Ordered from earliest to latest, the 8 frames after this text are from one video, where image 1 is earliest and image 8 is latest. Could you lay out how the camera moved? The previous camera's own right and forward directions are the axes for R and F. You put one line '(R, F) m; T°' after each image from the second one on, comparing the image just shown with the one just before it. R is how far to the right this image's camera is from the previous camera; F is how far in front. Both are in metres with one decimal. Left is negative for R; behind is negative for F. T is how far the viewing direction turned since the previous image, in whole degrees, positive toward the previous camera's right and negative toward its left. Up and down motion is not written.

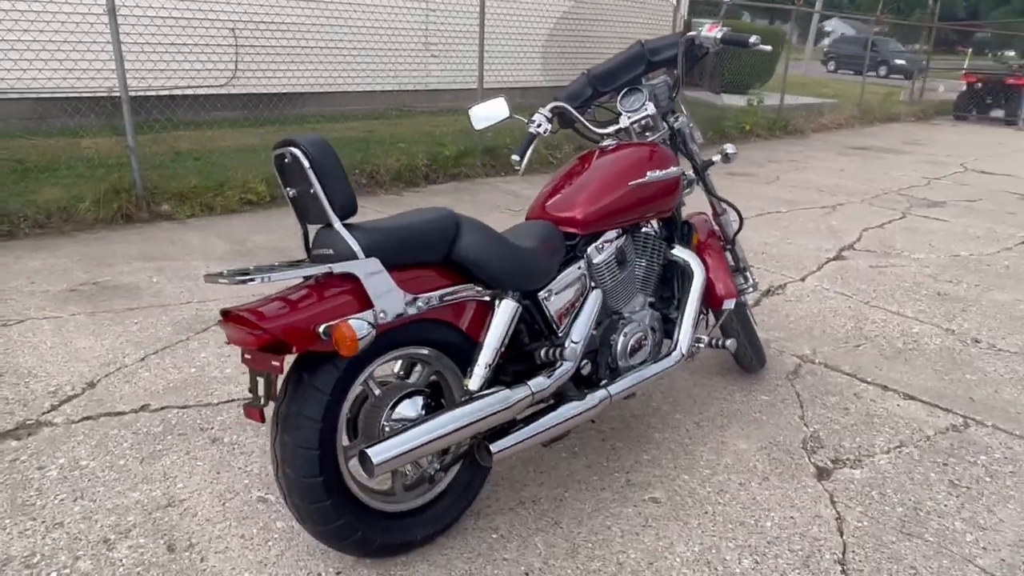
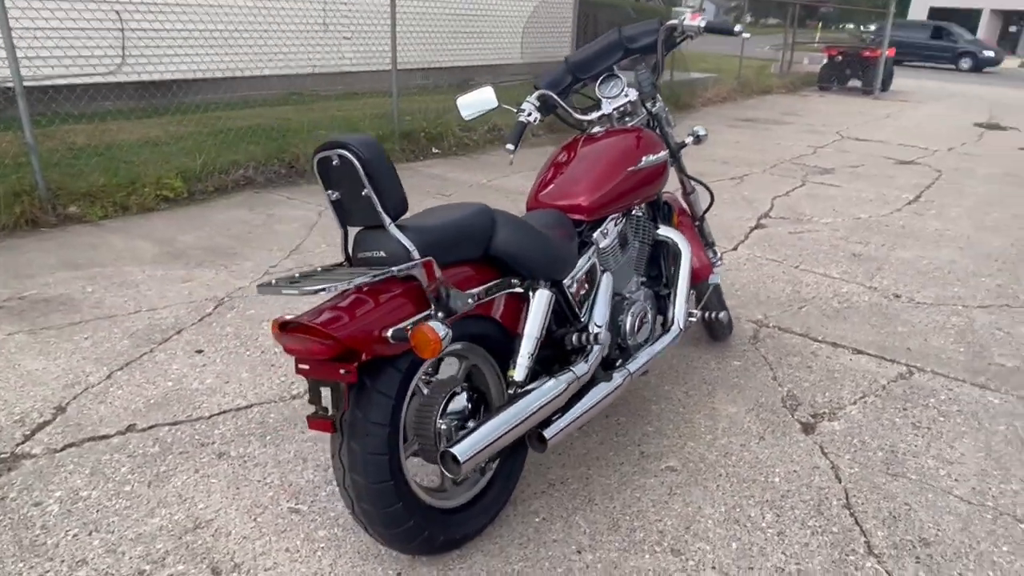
(-0.5, 0.0) m; +9°
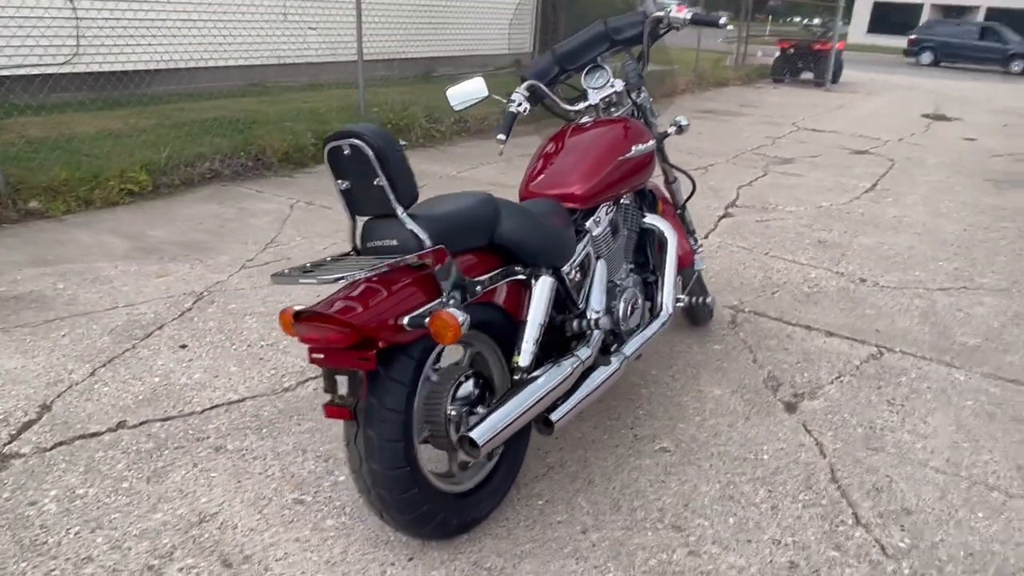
(-0.1, 0.0) m; +3°
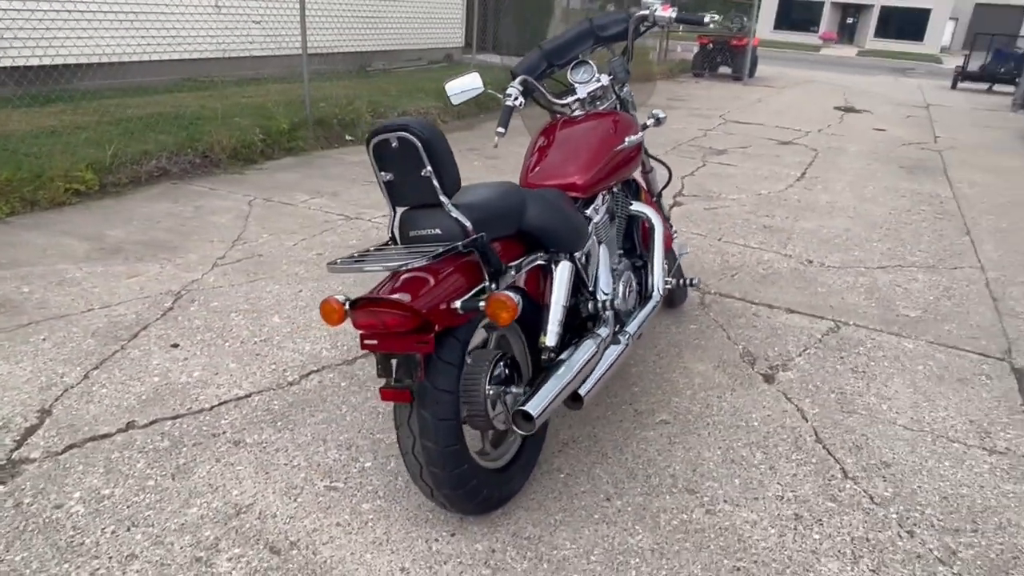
(-0.3, -0.1) m; +6°
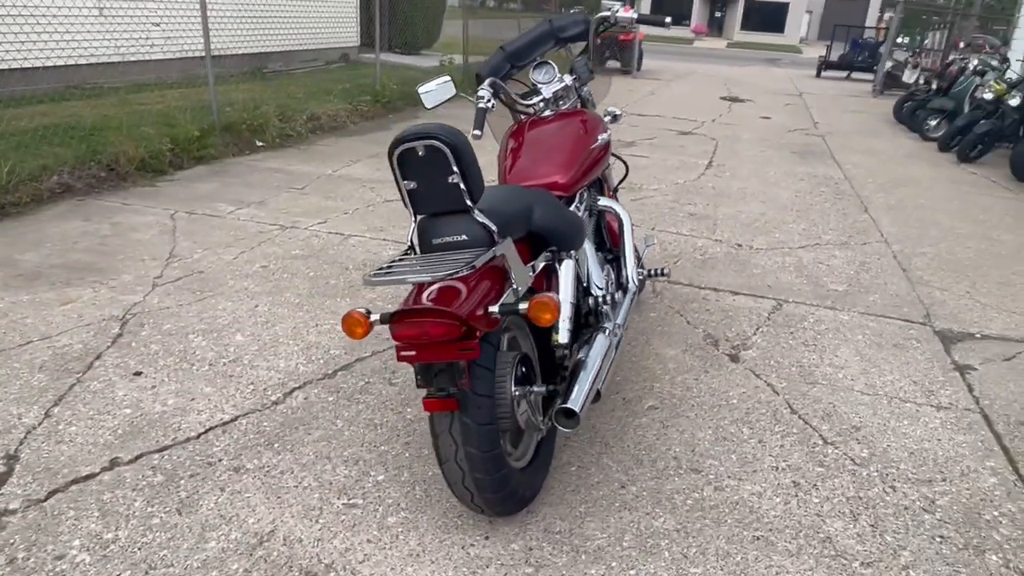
(-0.4, 0.0) m; +8°
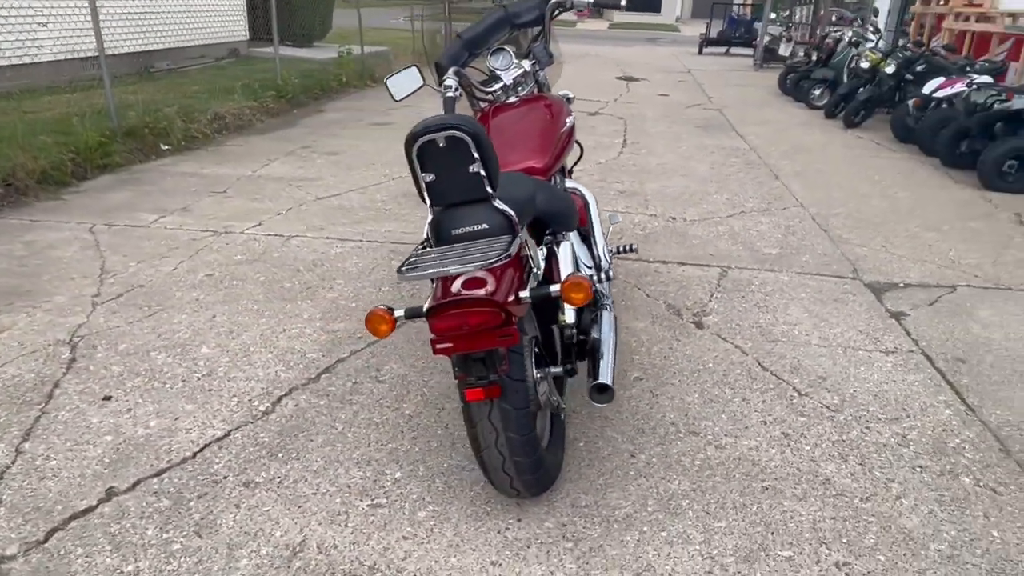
(-0.4, 0.0) m; +8°
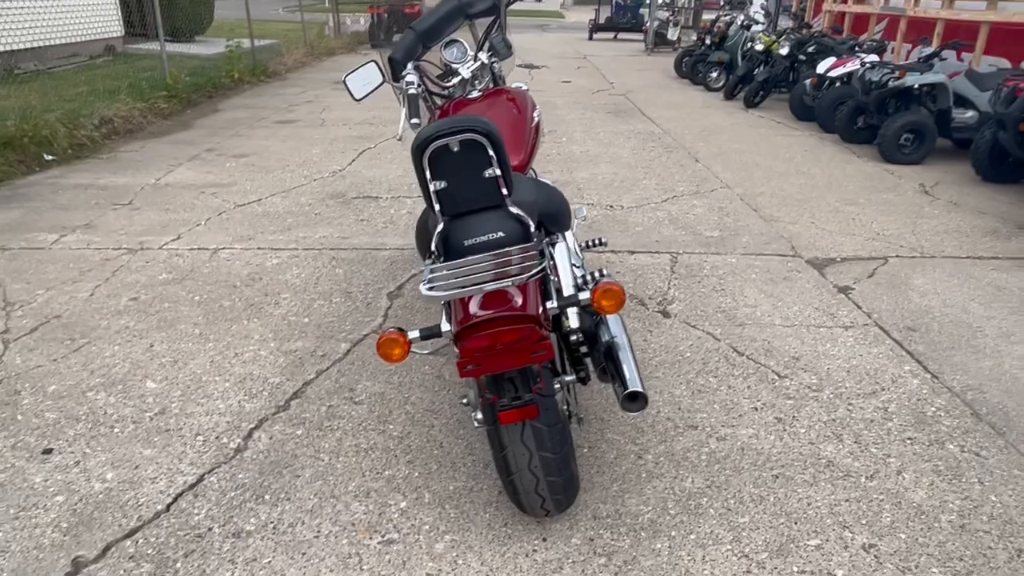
(-0.3, +0.2) m; +8°
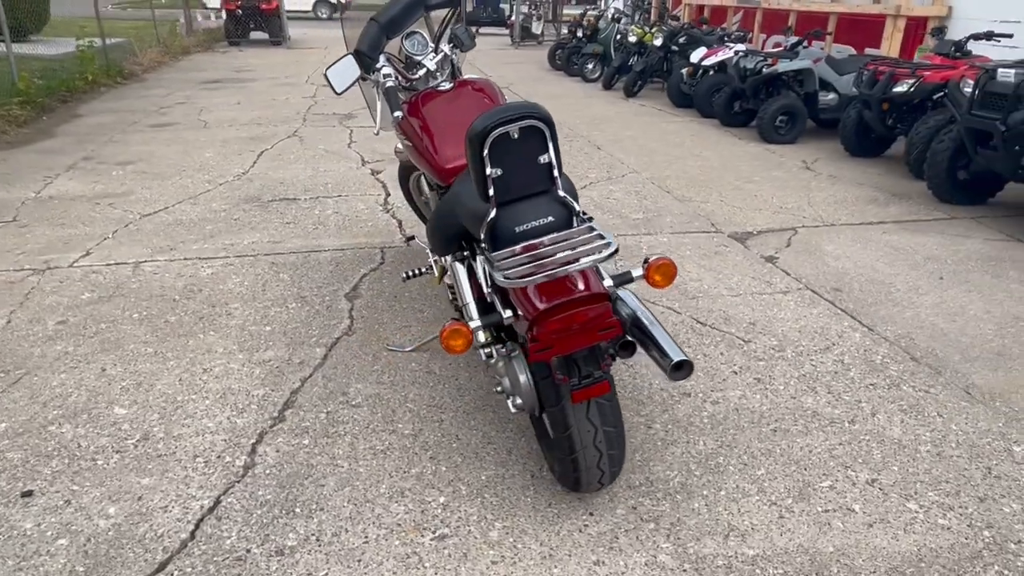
(-0.5, 0.0) m; +10°
